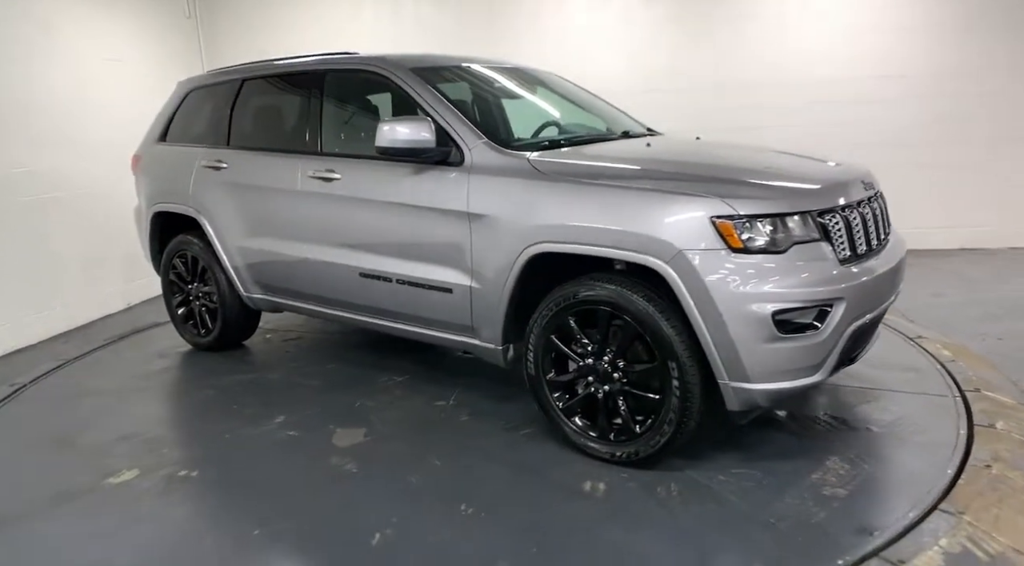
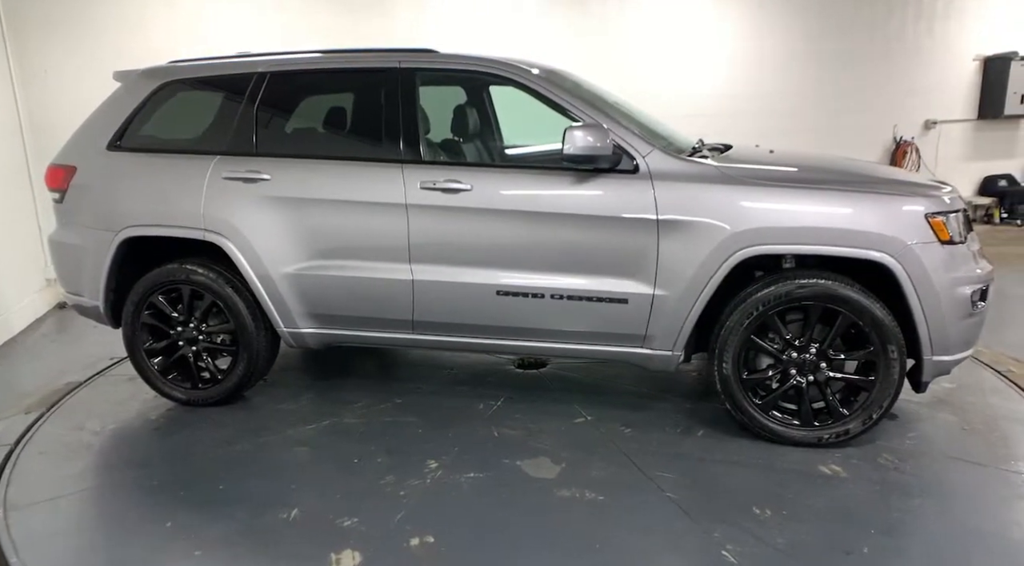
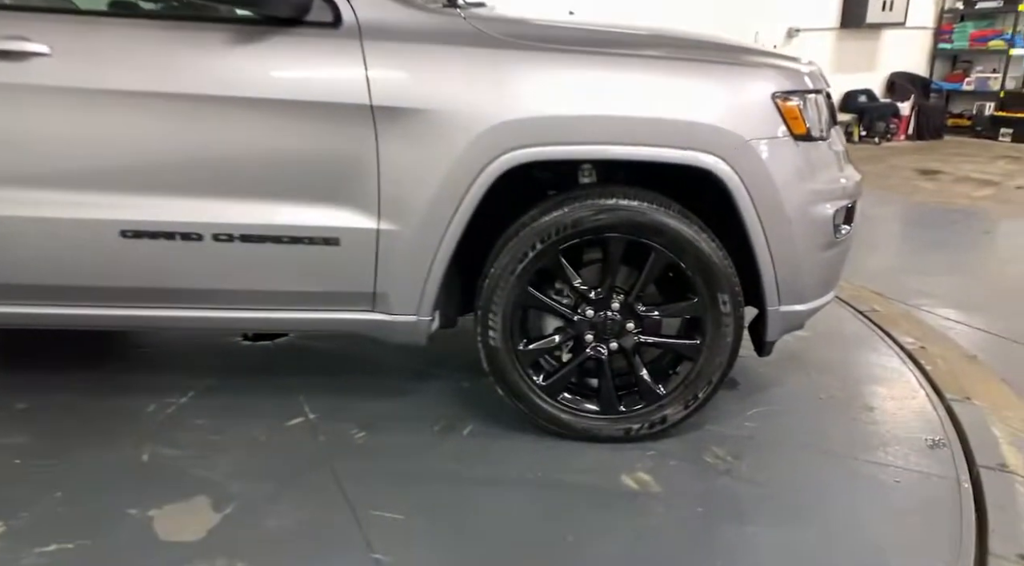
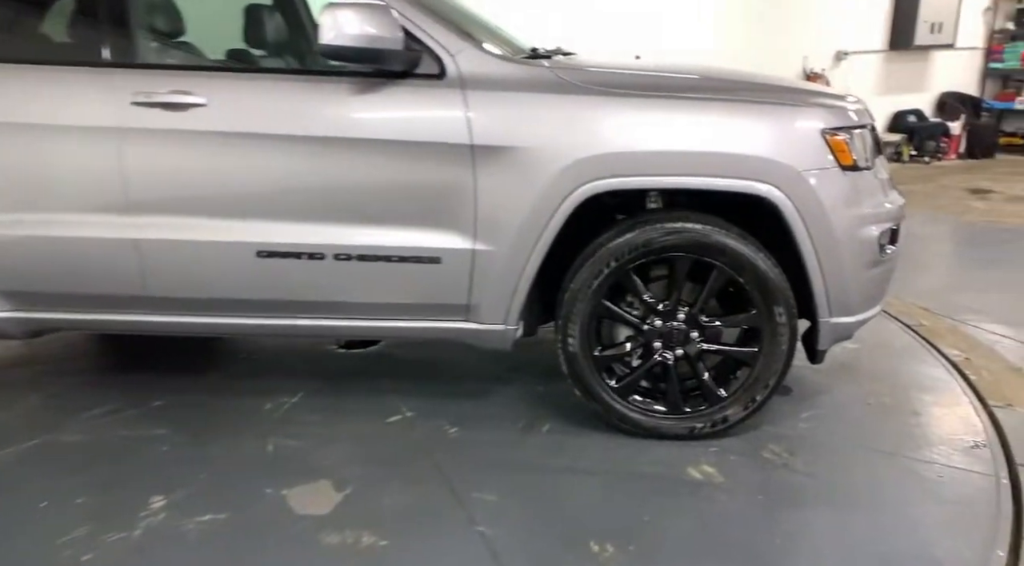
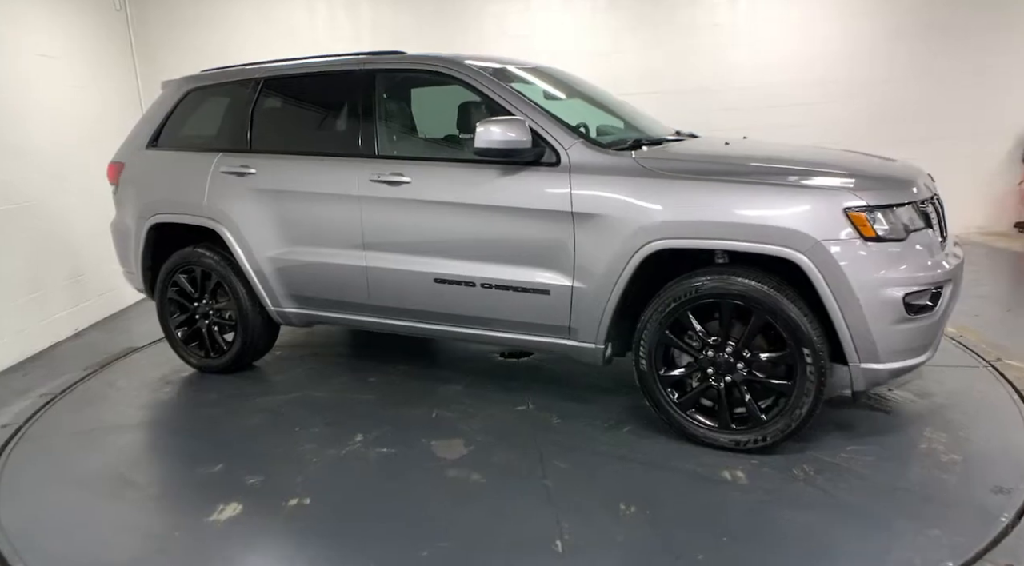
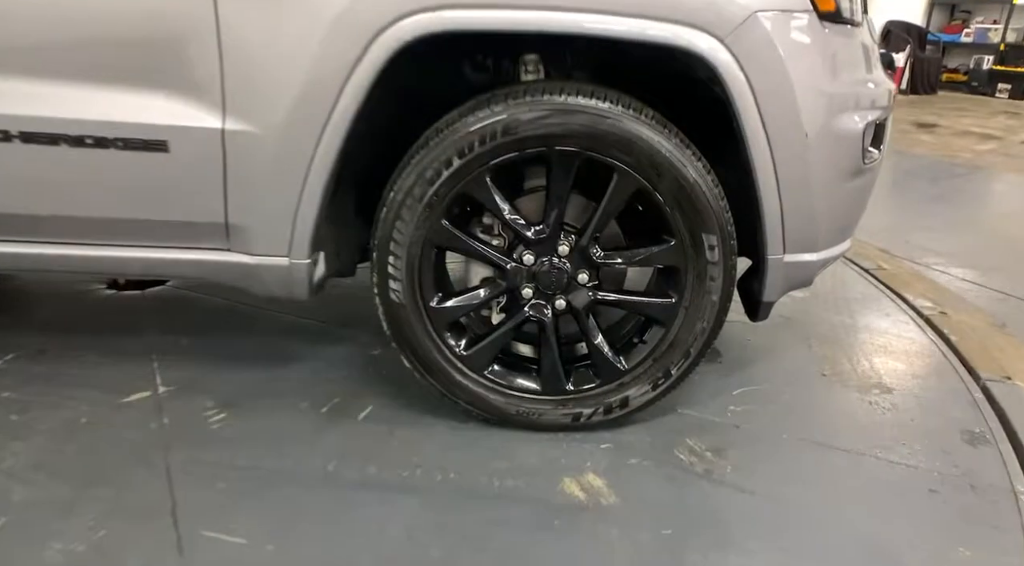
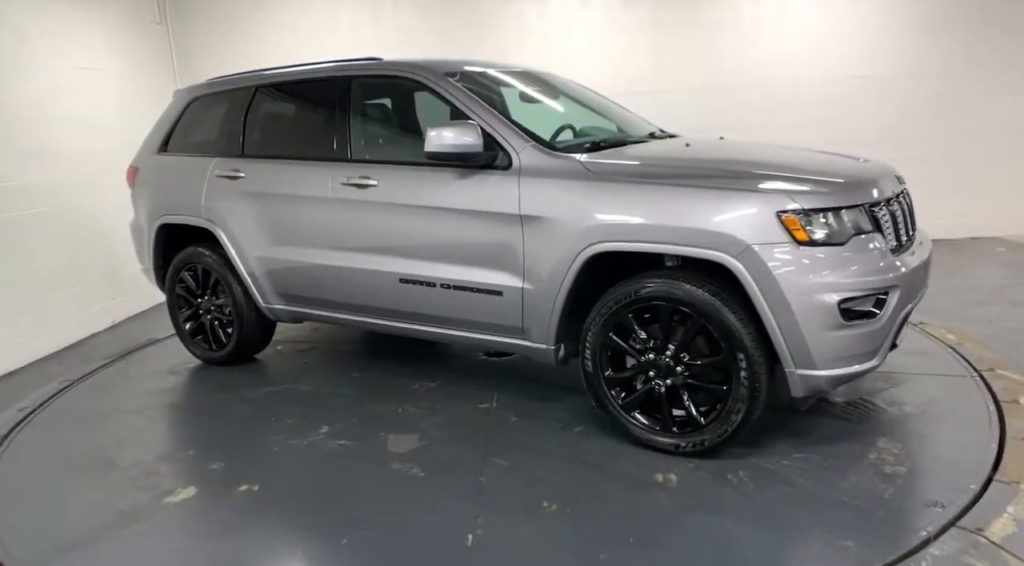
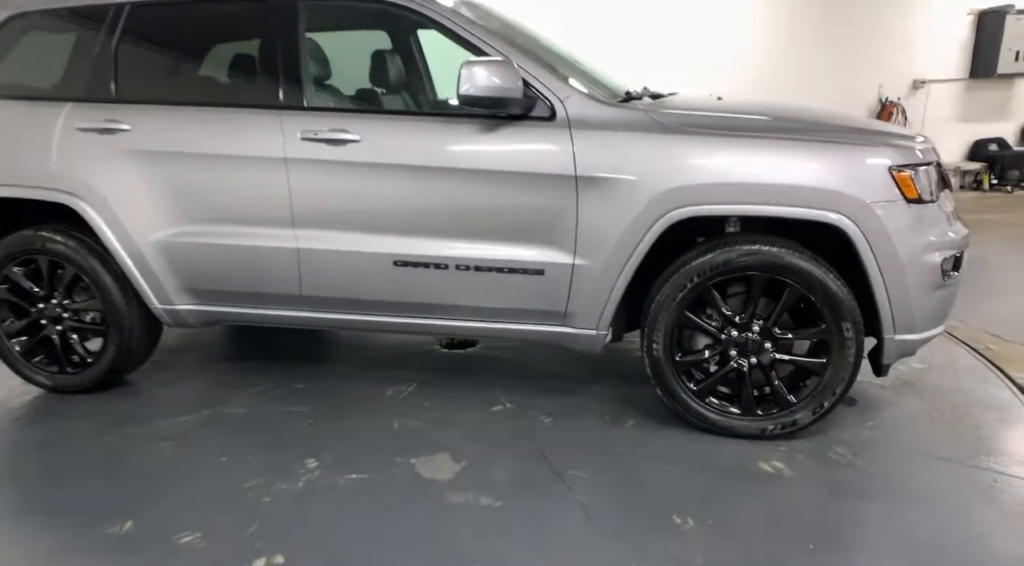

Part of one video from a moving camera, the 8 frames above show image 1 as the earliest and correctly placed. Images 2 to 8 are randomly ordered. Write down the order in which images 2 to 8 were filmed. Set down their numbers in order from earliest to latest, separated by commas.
7, 5, 2, 8, 4, 3, 6
